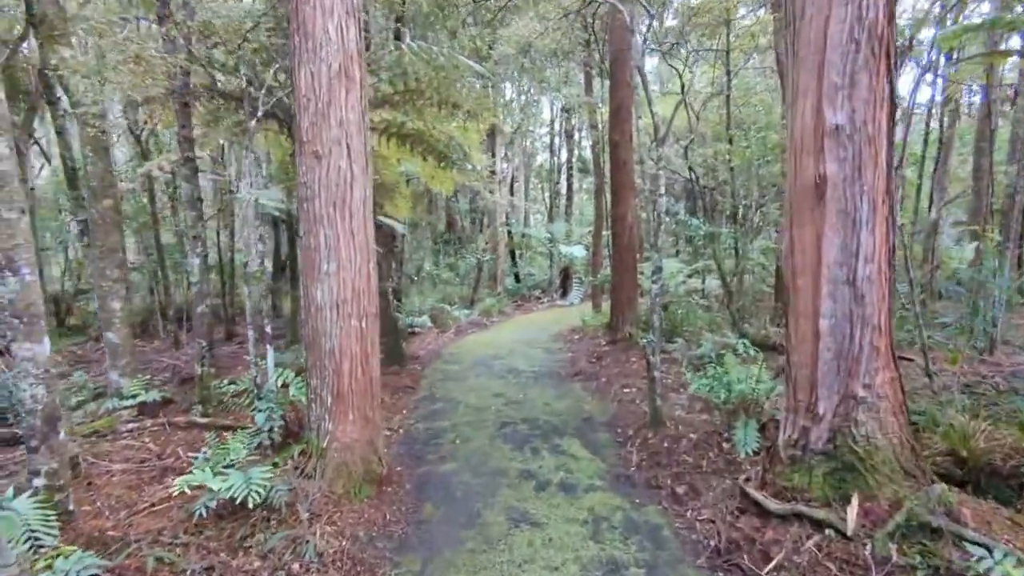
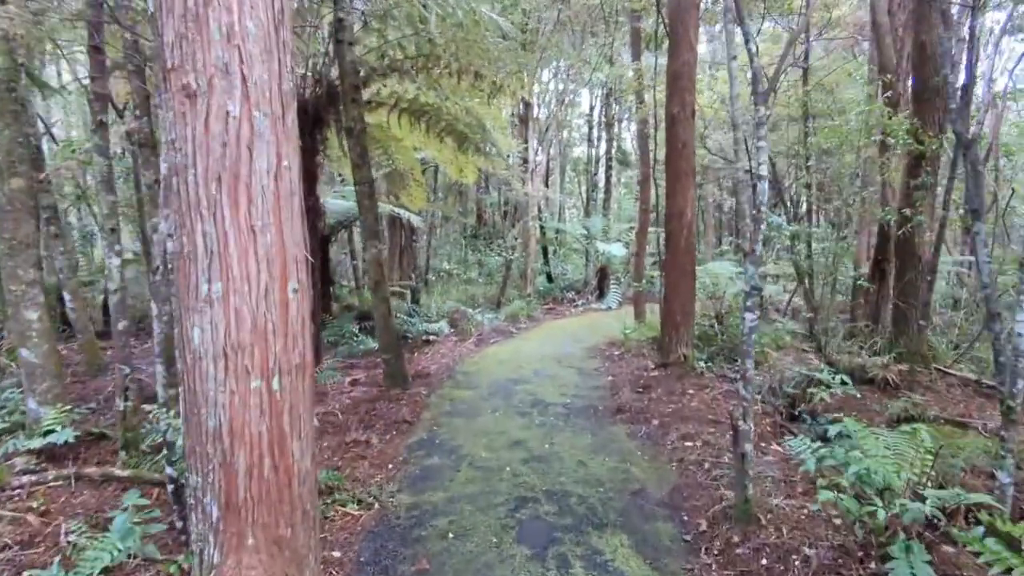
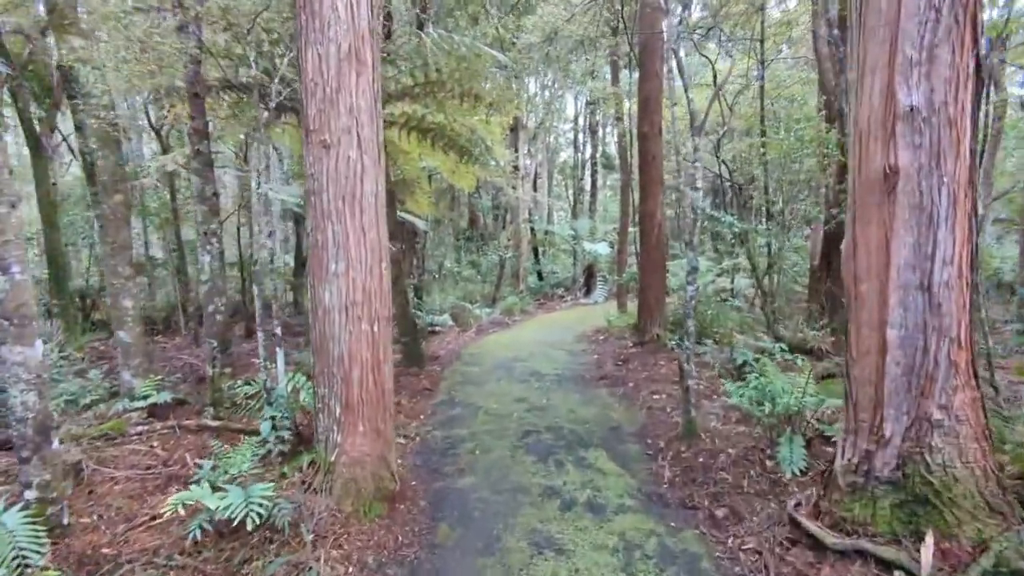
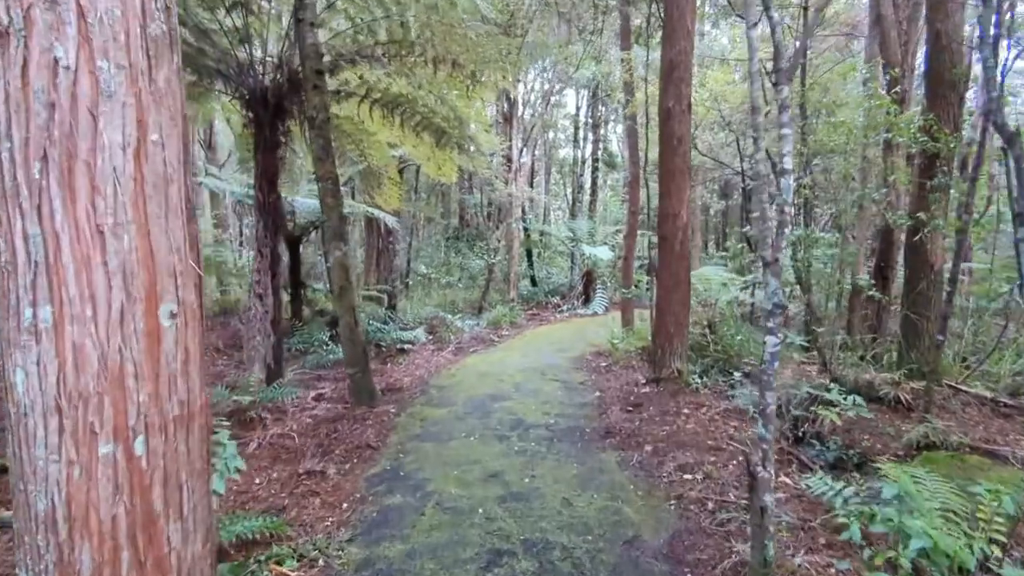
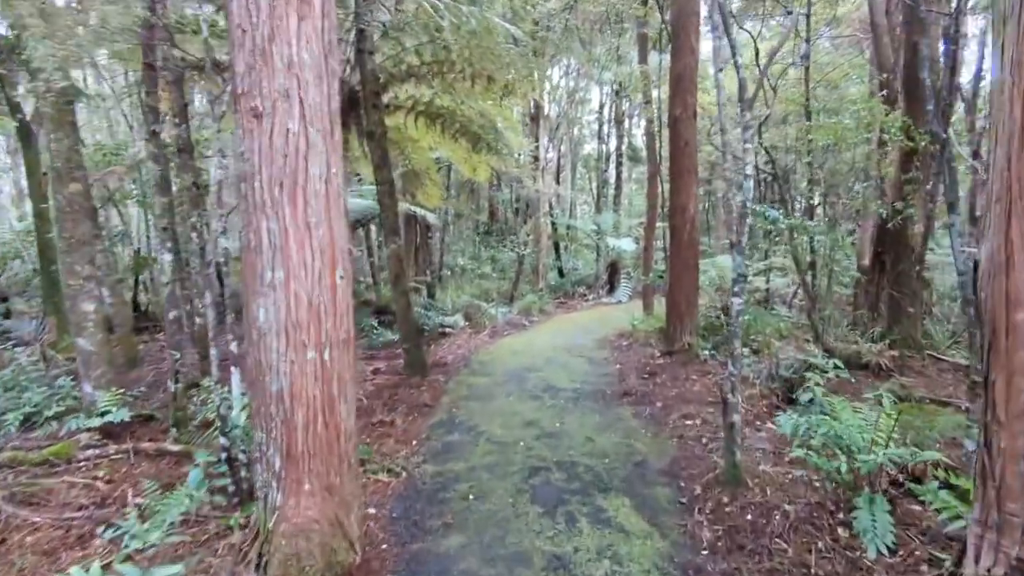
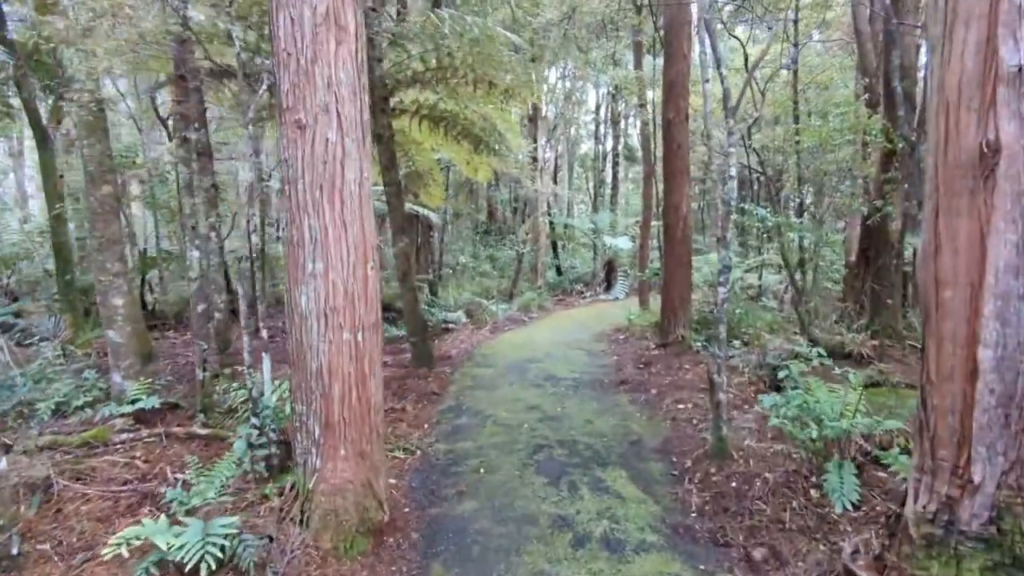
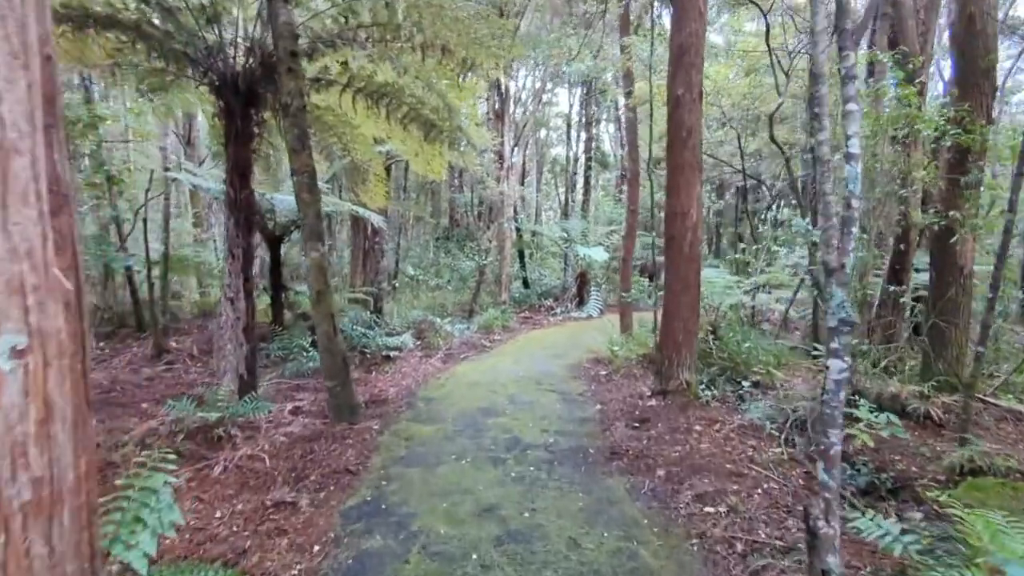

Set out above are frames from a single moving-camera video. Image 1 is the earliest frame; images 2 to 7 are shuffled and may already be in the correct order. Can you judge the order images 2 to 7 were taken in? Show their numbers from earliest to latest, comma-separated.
3, 6, 5, 2, 4, 7
